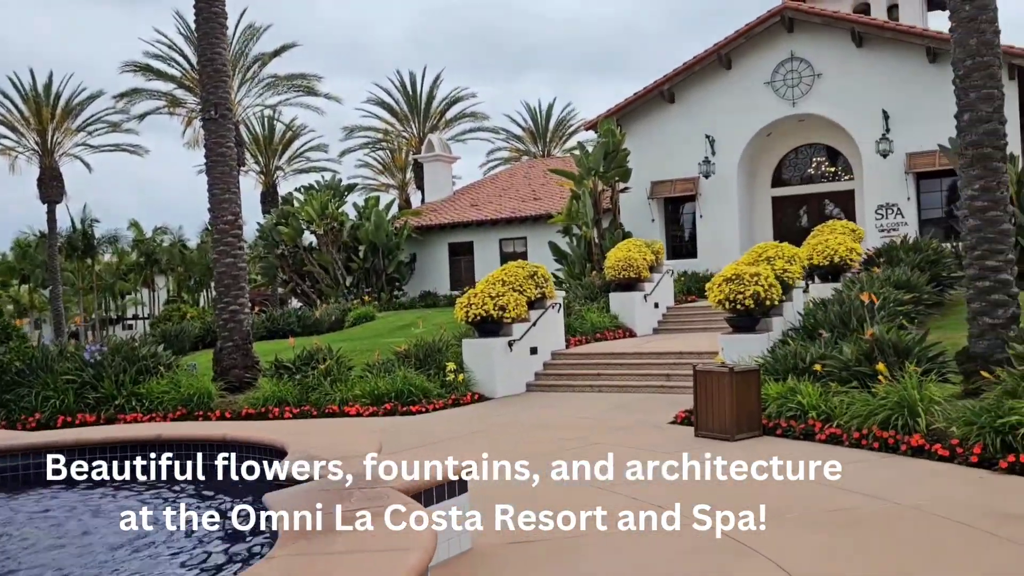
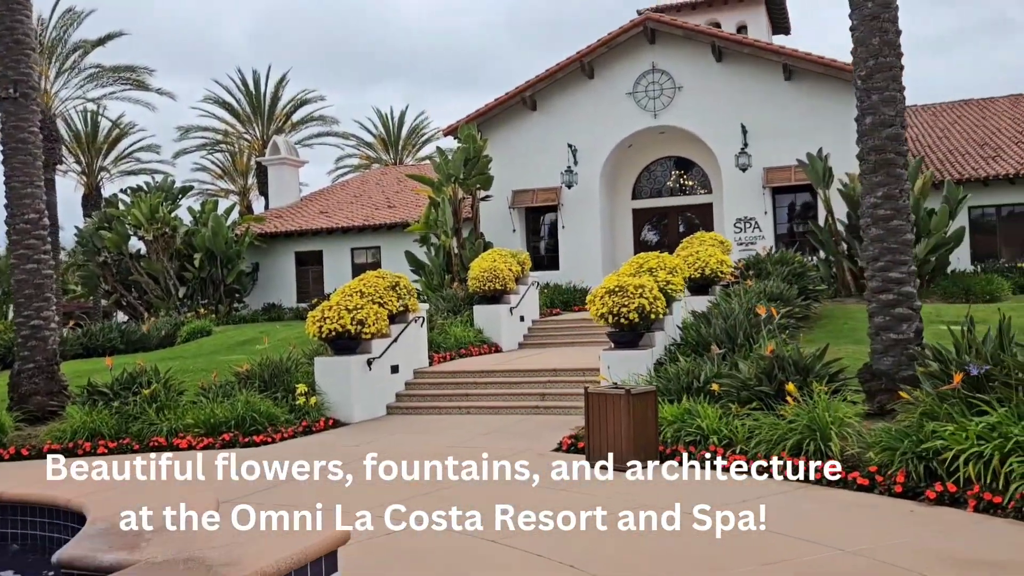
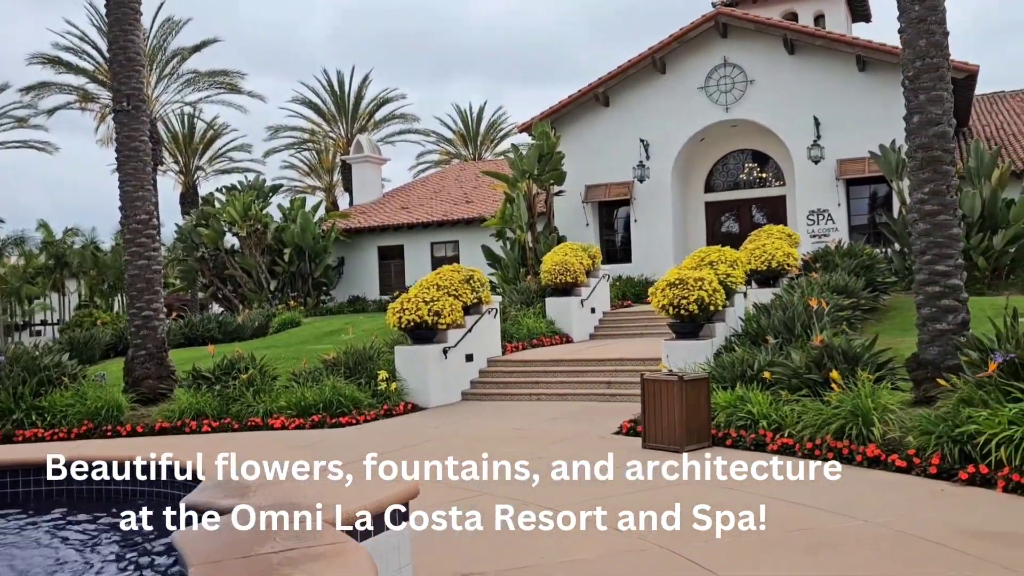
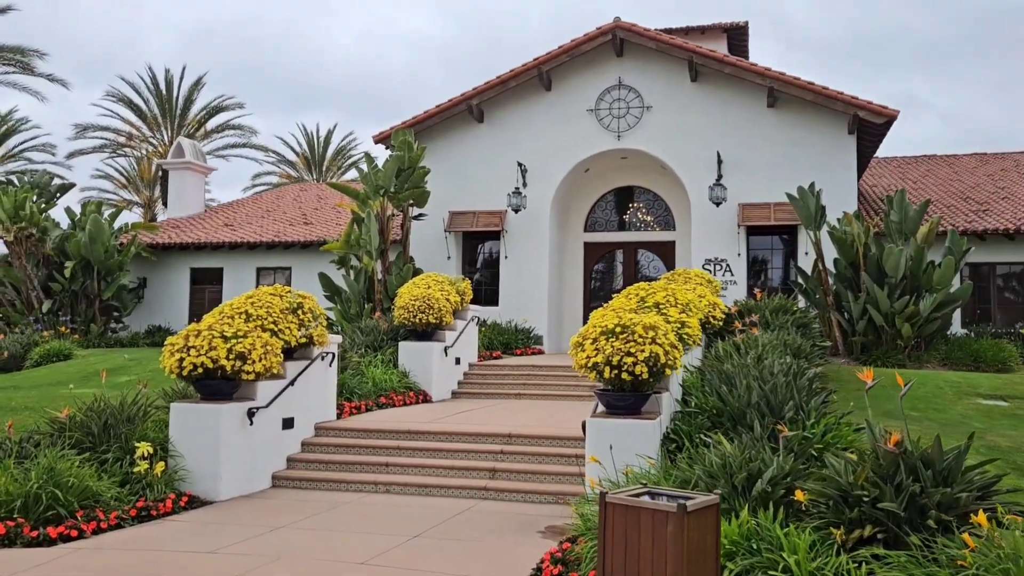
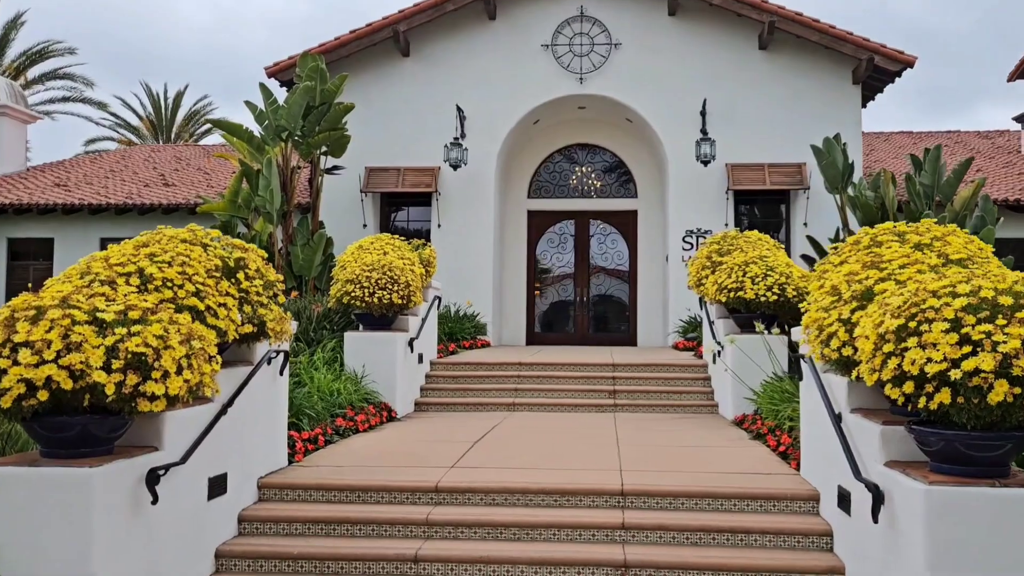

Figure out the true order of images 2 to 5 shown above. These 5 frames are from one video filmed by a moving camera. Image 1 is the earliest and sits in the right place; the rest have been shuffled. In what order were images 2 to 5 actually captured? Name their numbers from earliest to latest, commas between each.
3, 2, 4, 5
